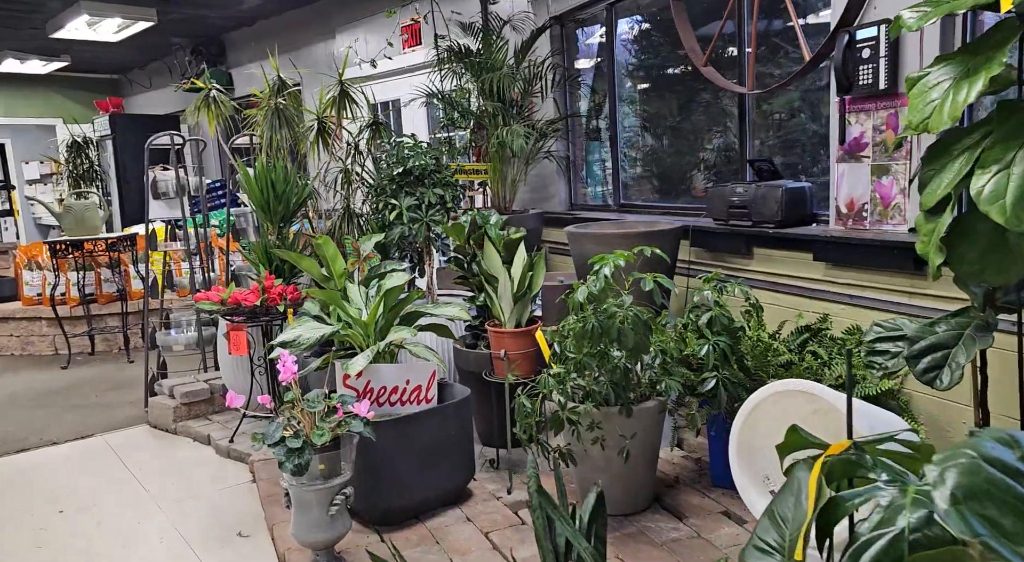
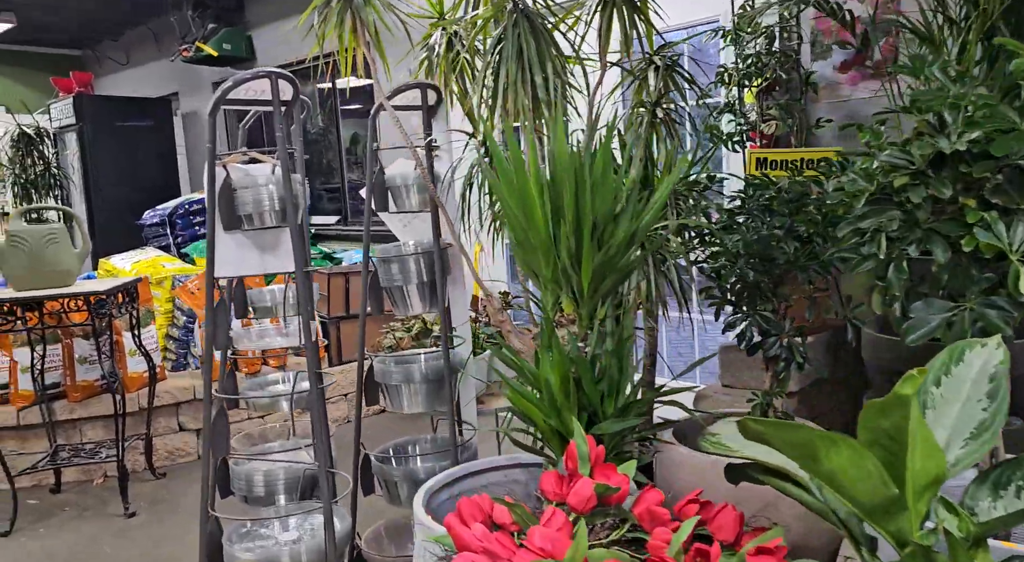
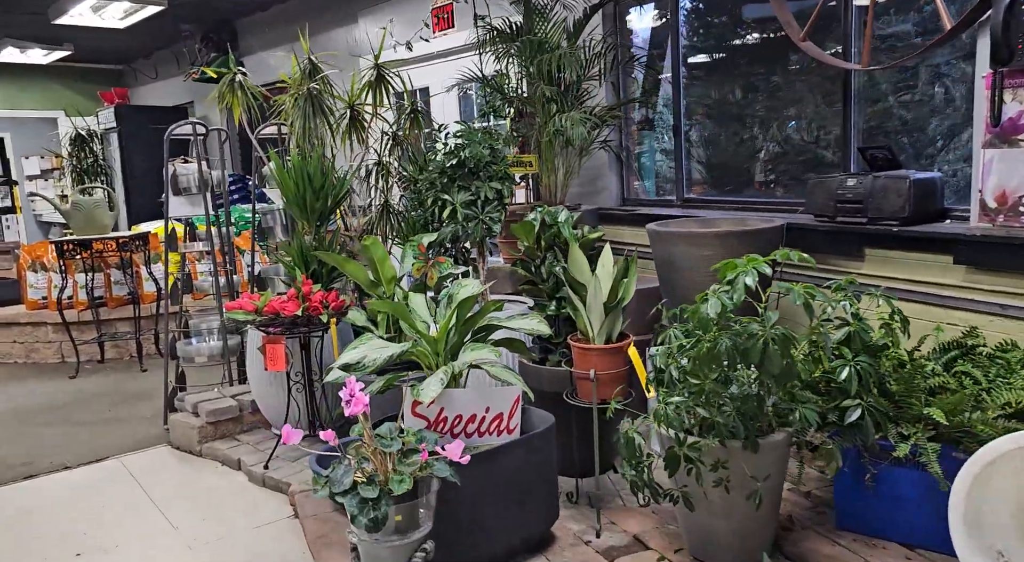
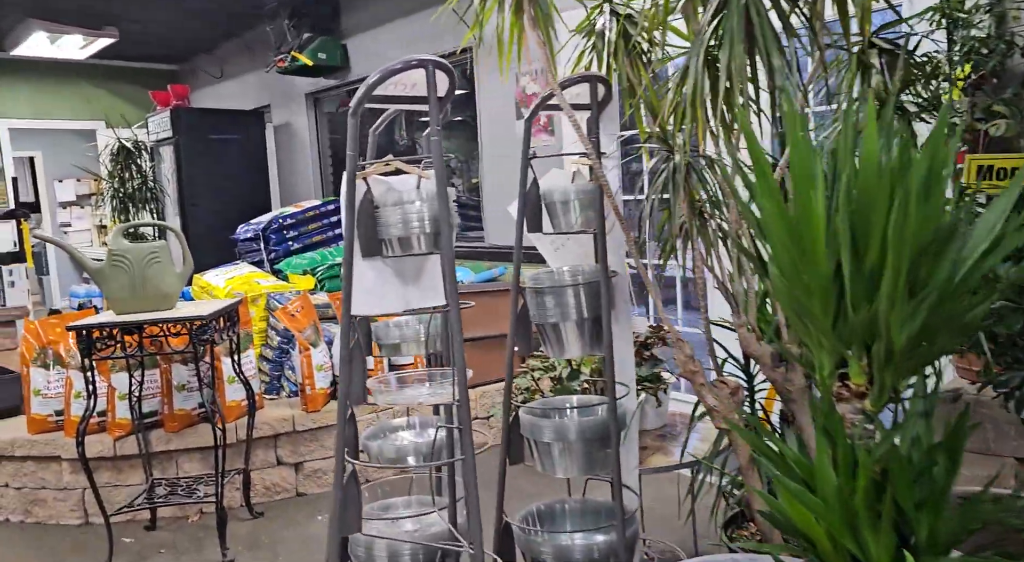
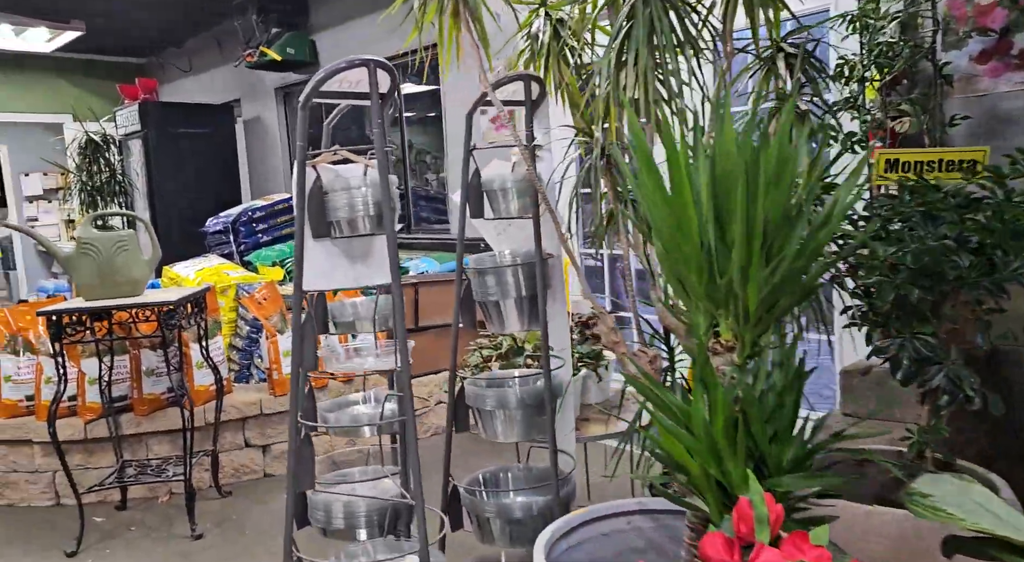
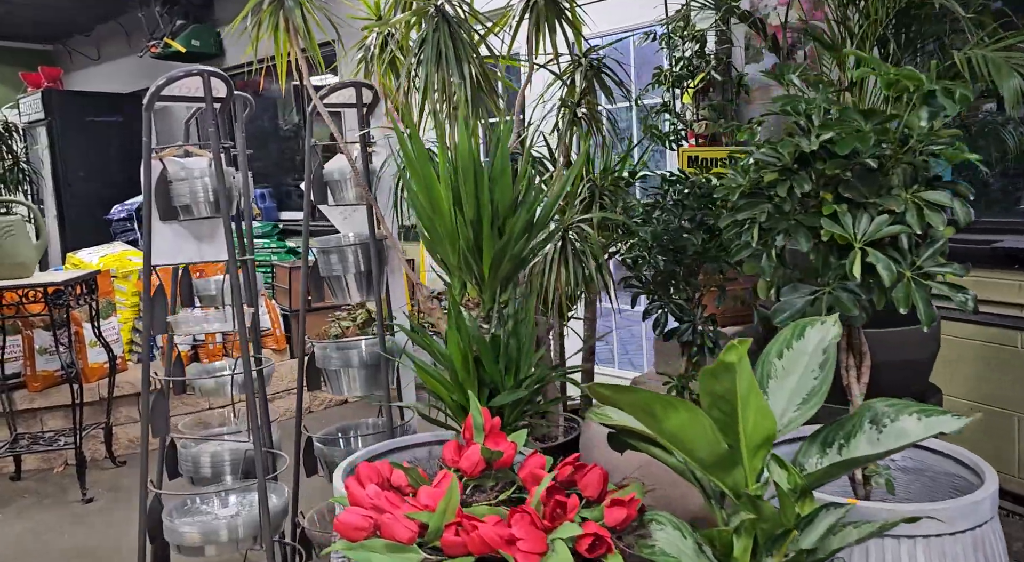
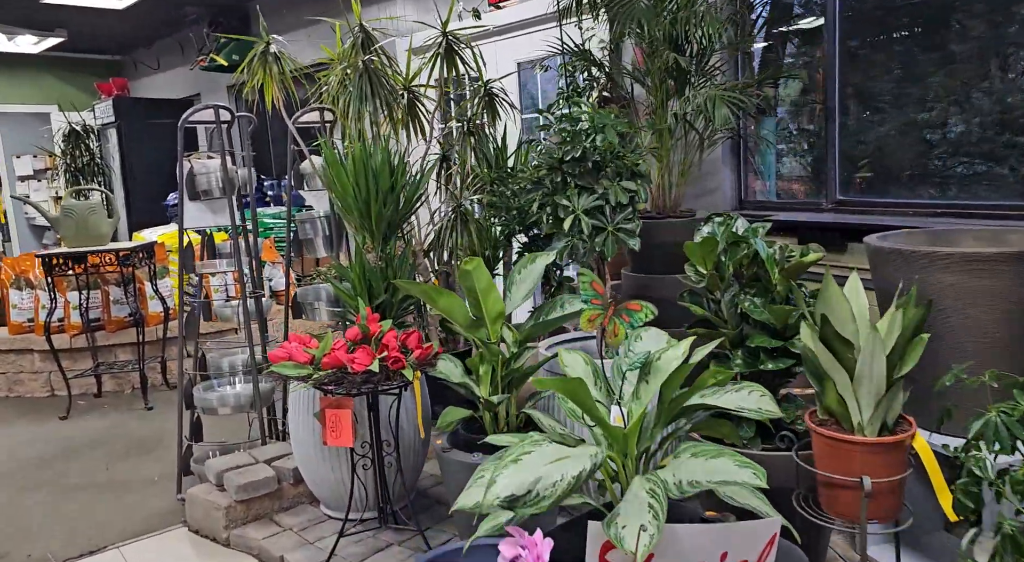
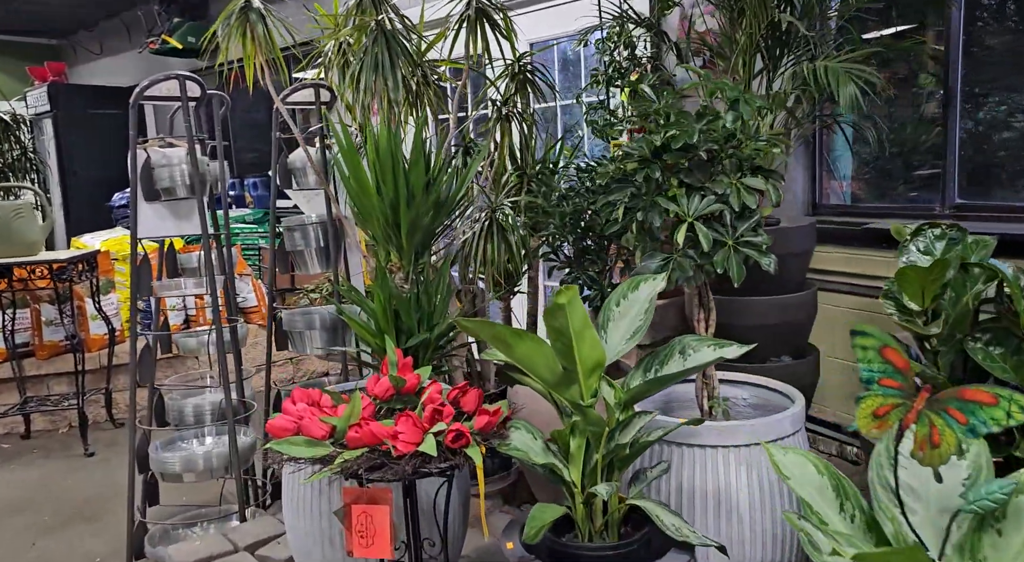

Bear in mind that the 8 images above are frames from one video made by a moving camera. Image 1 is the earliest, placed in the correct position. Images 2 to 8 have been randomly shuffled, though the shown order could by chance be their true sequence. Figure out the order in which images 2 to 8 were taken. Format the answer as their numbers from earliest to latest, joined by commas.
3, 7, 8, 6, 2, 5, 4
